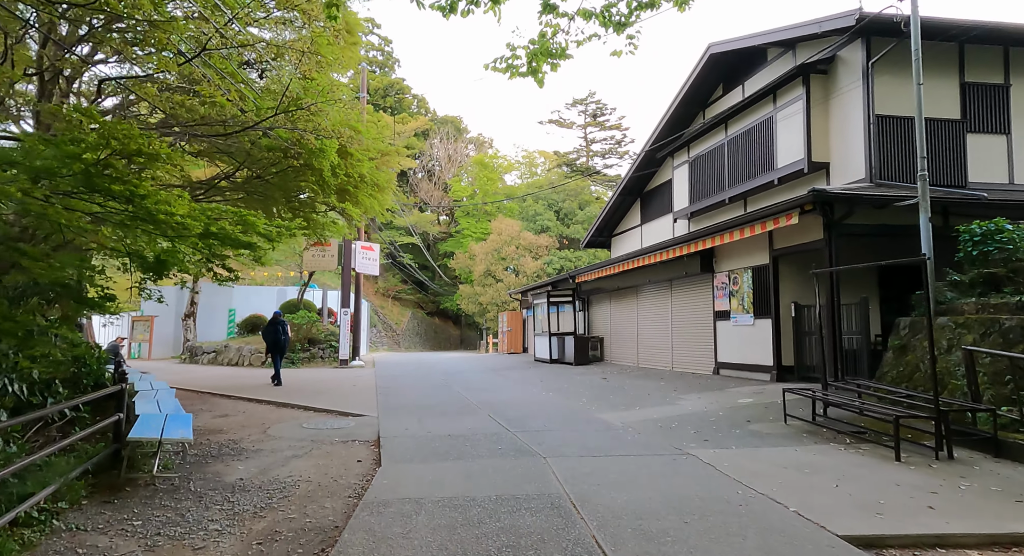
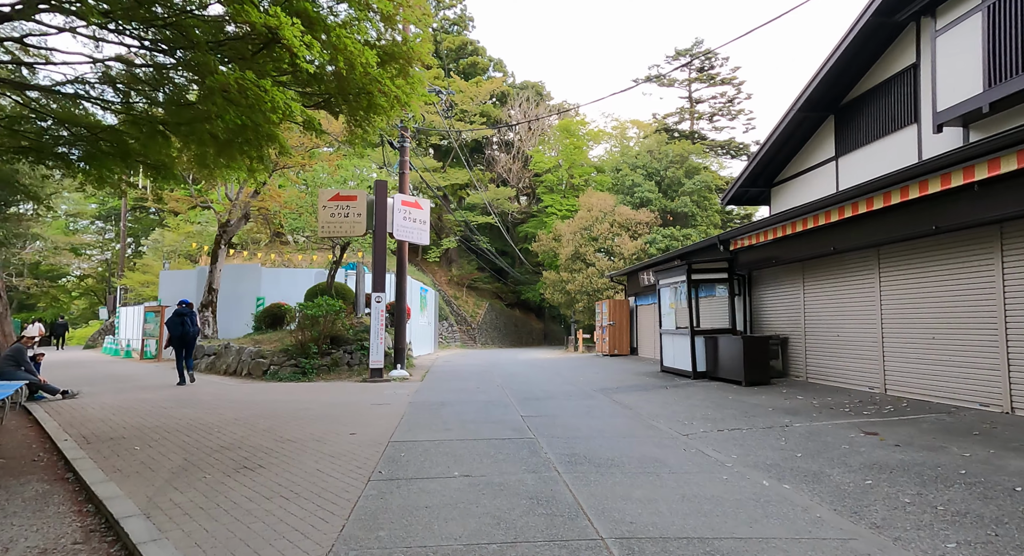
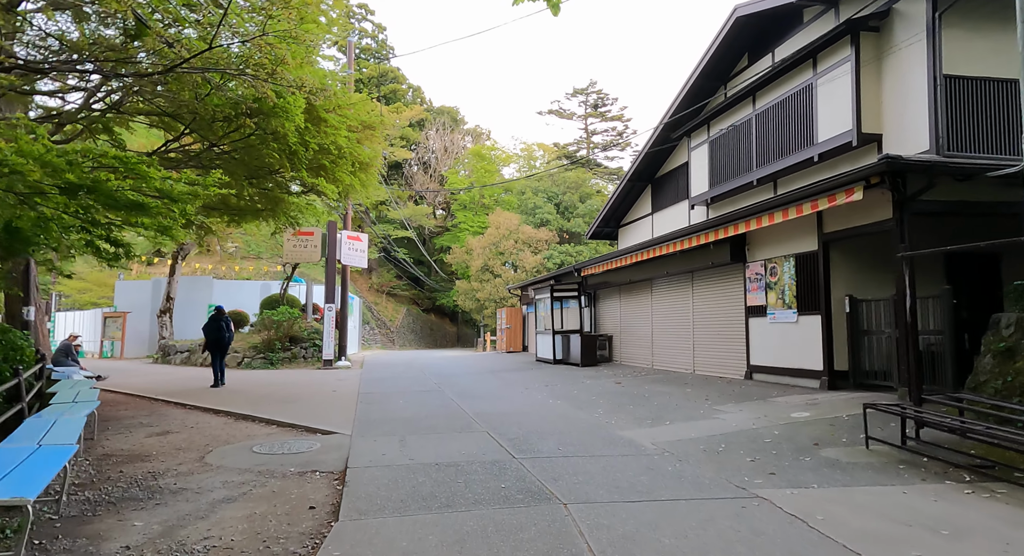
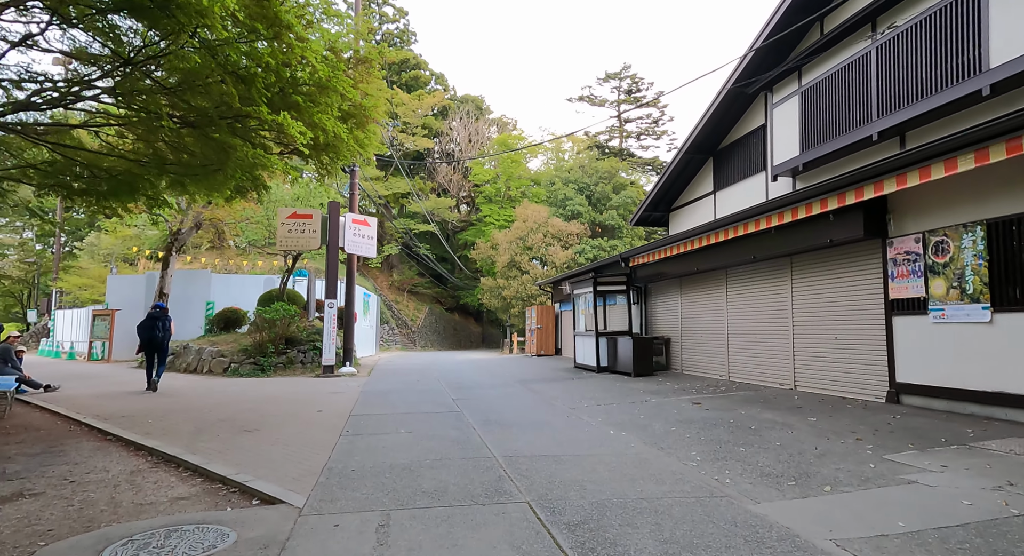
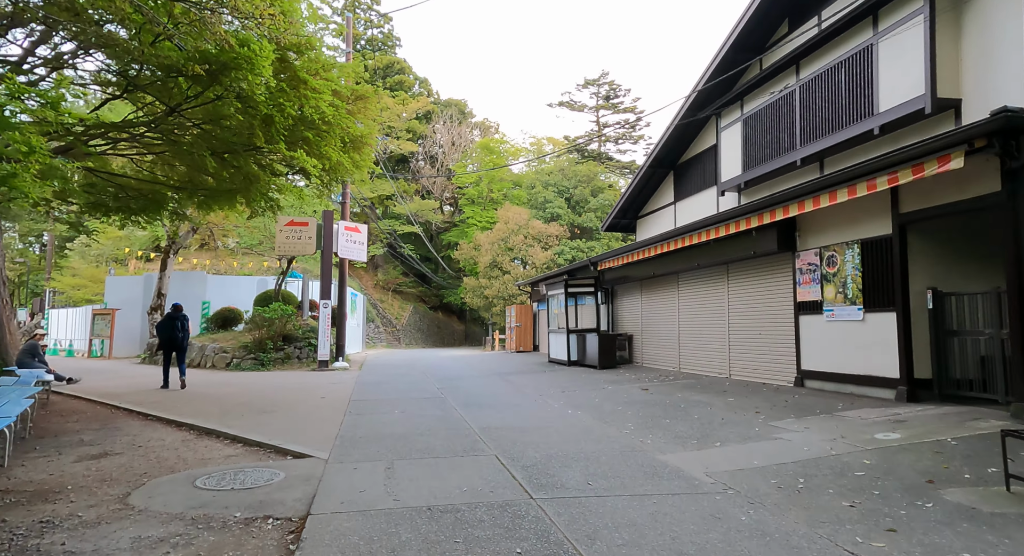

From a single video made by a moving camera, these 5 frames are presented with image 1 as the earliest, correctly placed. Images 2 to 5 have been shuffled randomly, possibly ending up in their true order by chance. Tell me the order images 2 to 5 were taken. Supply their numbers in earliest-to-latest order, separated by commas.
3, 5, 4, 2
